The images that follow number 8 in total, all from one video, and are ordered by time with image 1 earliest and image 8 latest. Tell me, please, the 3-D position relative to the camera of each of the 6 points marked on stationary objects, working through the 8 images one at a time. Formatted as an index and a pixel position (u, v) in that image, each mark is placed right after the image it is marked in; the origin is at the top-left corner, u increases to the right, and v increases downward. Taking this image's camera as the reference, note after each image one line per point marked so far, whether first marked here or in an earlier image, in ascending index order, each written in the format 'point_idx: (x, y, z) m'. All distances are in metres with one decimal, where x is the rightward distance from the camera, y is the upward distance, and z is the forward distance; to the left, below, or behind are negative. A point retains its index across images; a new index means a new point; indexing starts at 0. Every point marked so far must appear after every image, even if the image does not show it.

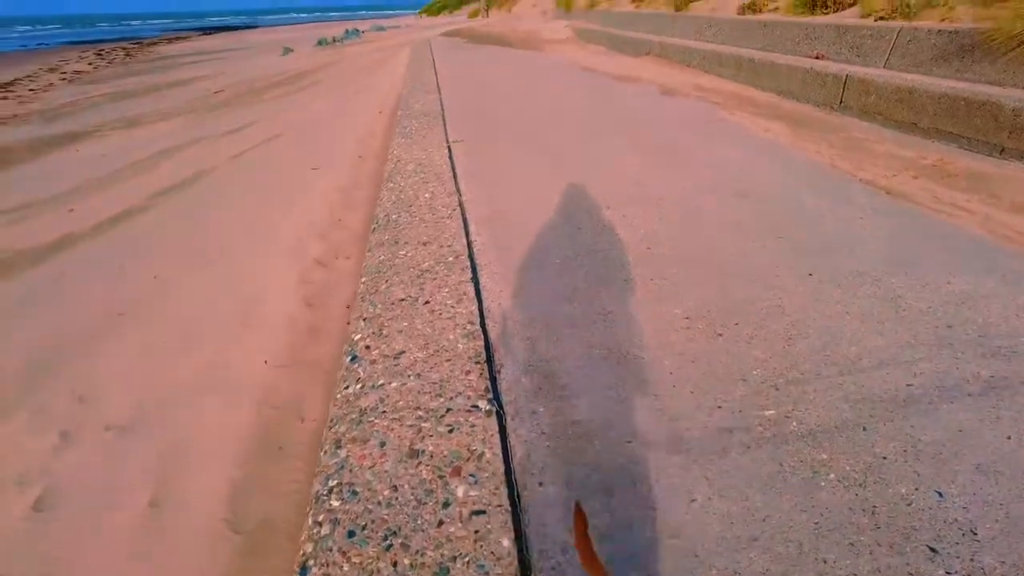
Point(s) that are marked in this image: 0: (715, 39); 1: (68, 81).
0: (+1.6, +2.0, +5.3) m
1: (-13.0, +6.2, +19.2) m
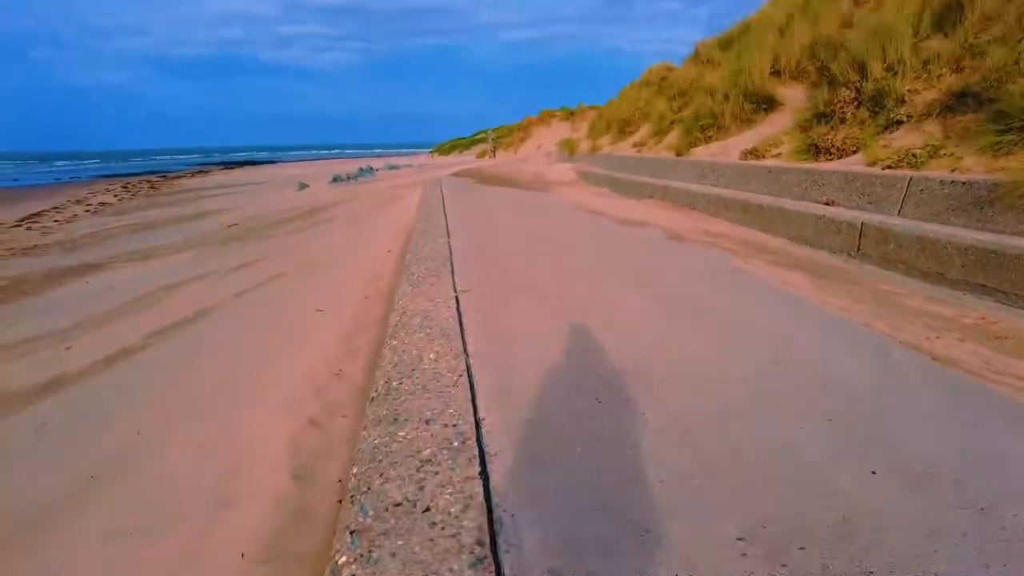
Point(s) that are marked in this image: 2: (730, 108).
0: (+1.7, +0.9, +5.4) m
1: (-12.9, +2.4, +20.0) m
2: (+2.3, +1.9, +6.8) m
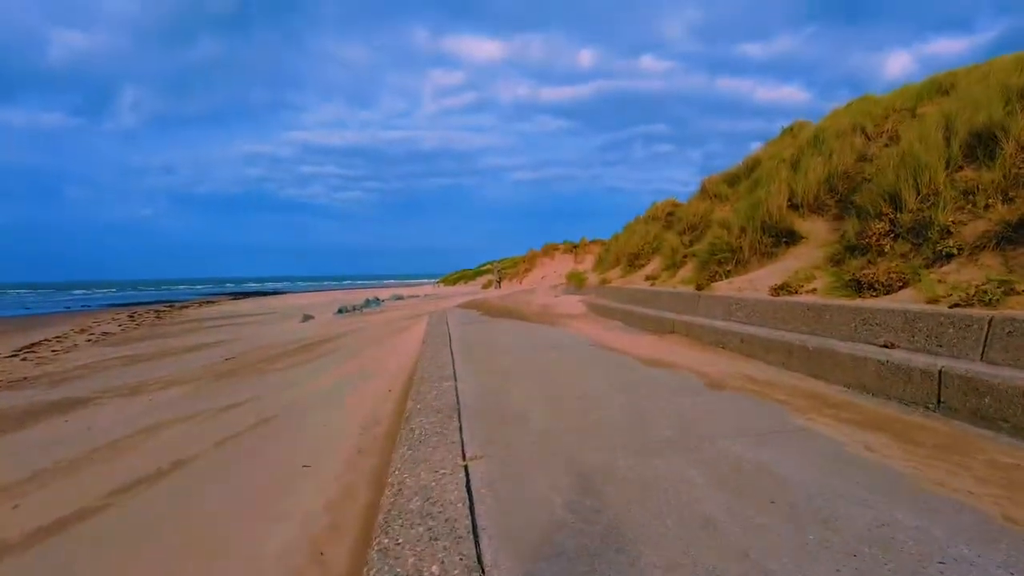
0: (+1.8, -0.2, +5.0) m
1: (-12.7, -1.6, +19.7) m
2: (+2.4, +0.5, +6.5) m
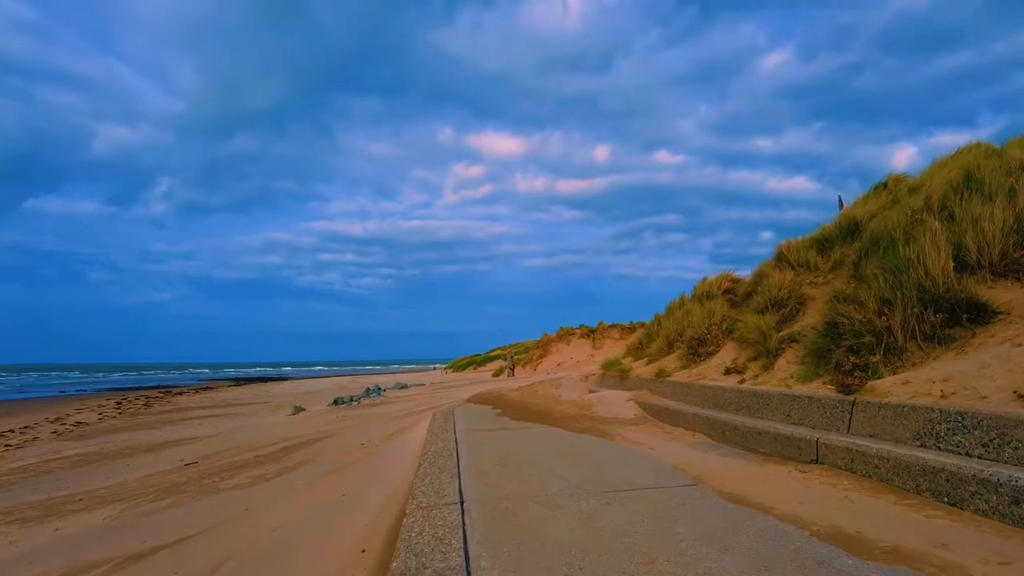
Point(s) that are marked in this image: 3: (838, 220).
0: (+2.0, -0.7, +2.8) m
1: (-12.2, -3.9, +17.4) m
2: (+2.6, -0.2, +4.4) m
3: (+3.7, +0.8, +7.5) m
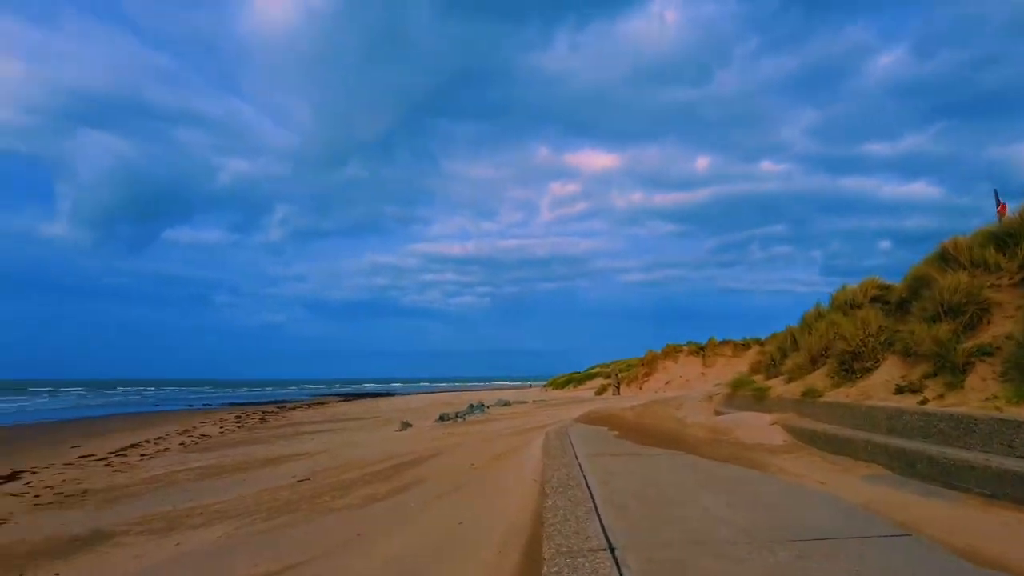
0: (+2.6, -0.6, +1.9) m
1: (-9.3, -4.4, +18.3) m
2: (+3.4, -0.2, +3.4) m
3: (+4.9, +0.7, +6.3) m
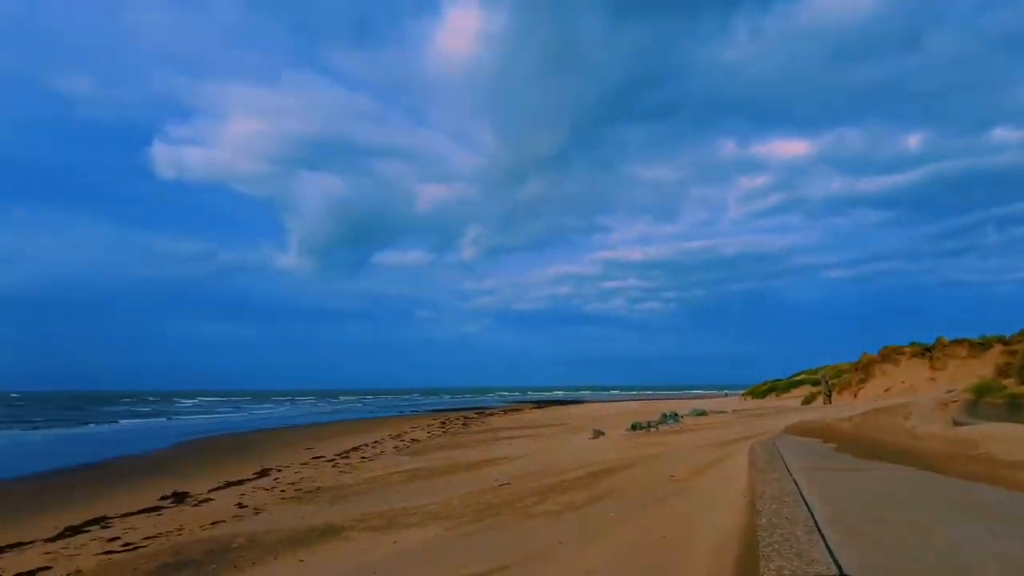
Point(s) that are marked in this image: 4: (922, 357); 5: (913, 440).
0: (+3.1, -0.5, +1.0) m
1: (-3.7, -5.0, +20.1) m
2: (+4.3, 0.0, +2.3) m
3: (+6.5, +0.9, +4.7) m
4: (+12.4, -2.1, +19.8) m
5: (+4.1, -1.6, +6.8) m
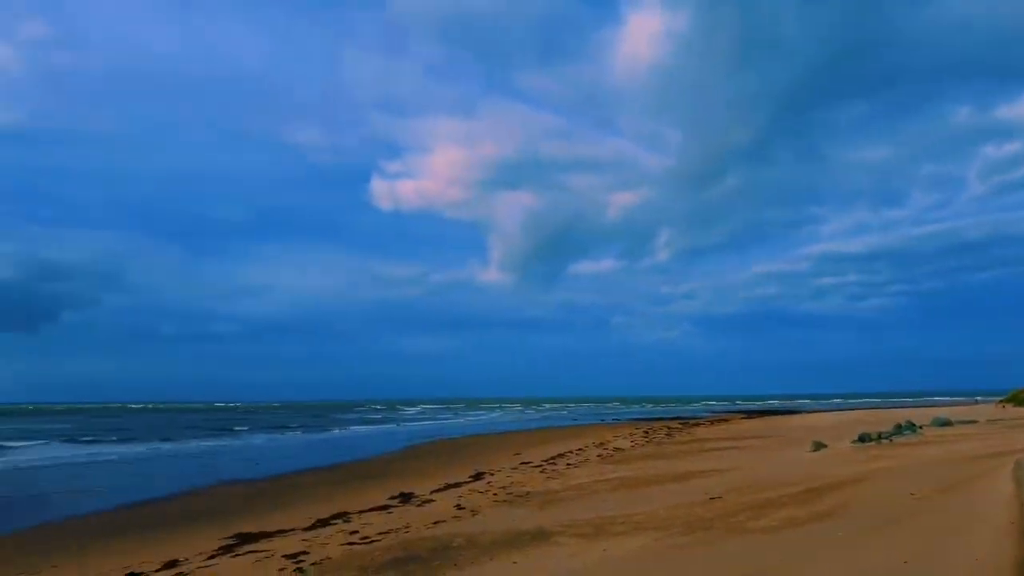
0: (+3.3, -0.3, +0.1) m
1: (+2.5, -5.3, +20.2) m
2: (+4.8, +0.2, +1.0) m
3: (+7.5, +1.3, +2.7) m
4: (+17.7, -1.5, +15.4) m
5: (+6.0, -1.3, +5.3) m
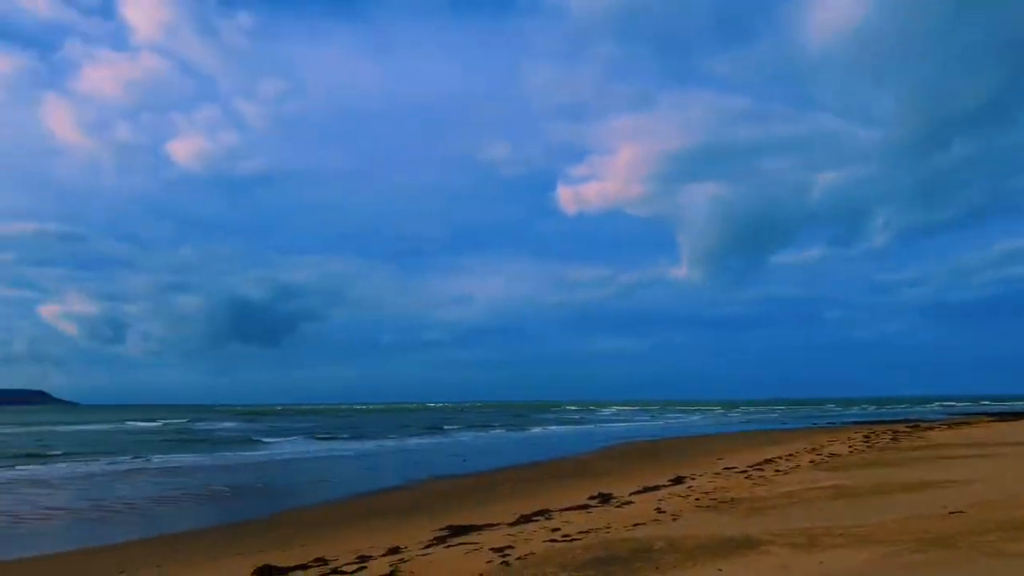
0: (+3.1, -0.2, -0.8) m
1: (+8.4, -5.0, +18.6) m
2: (+4.8, +0.5, -0.4) m
3: (+7.8, +1.7, +0.5) m
4: (+21.3, -0.5, +9.8) m
5: (+7.3, -1.0, +3.4) m
